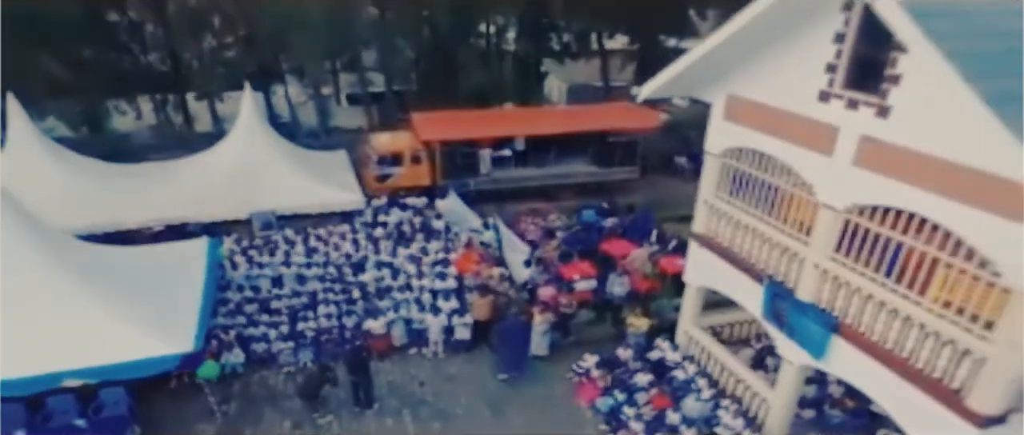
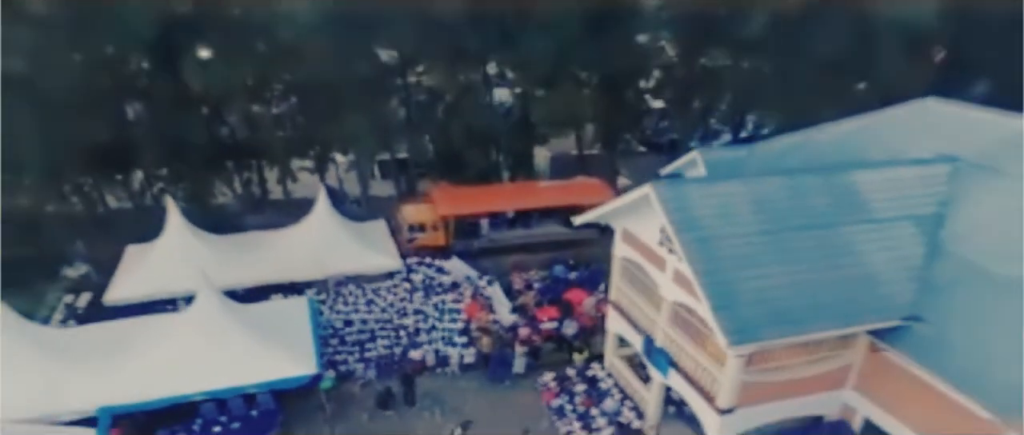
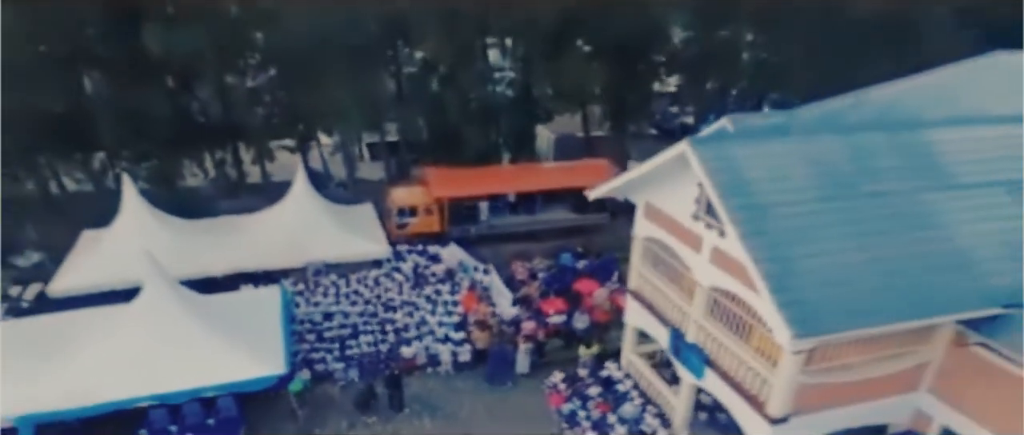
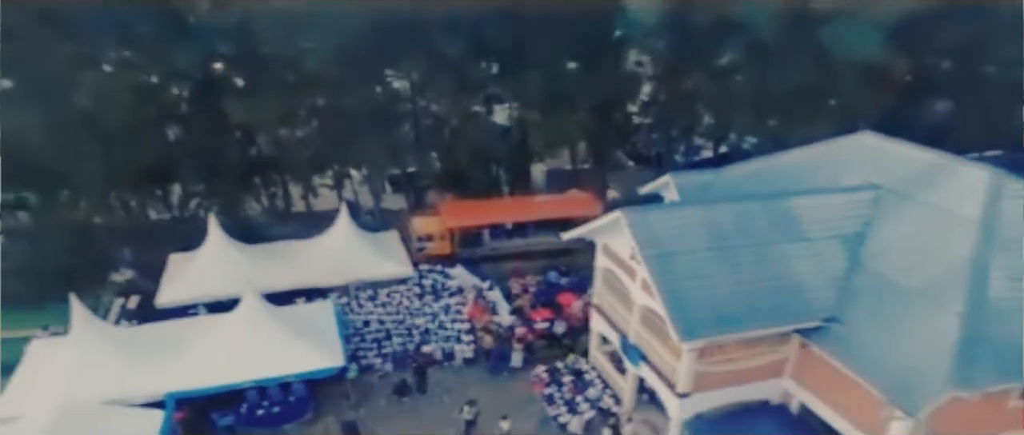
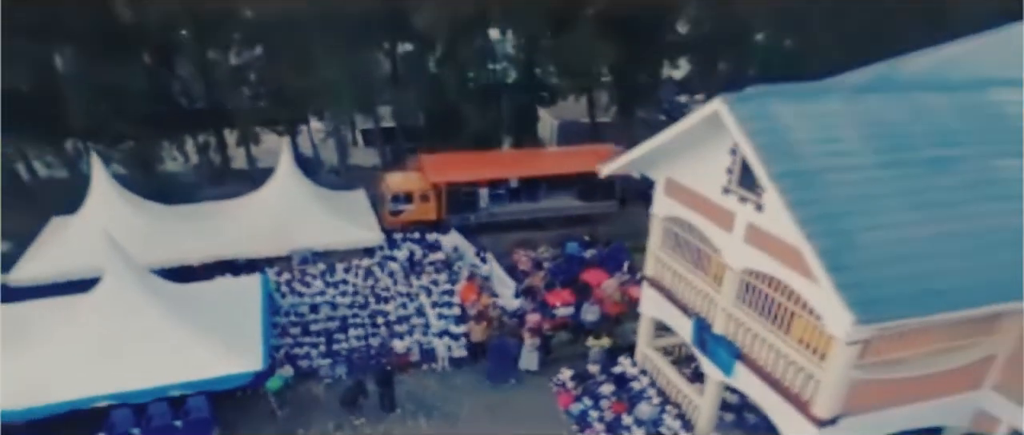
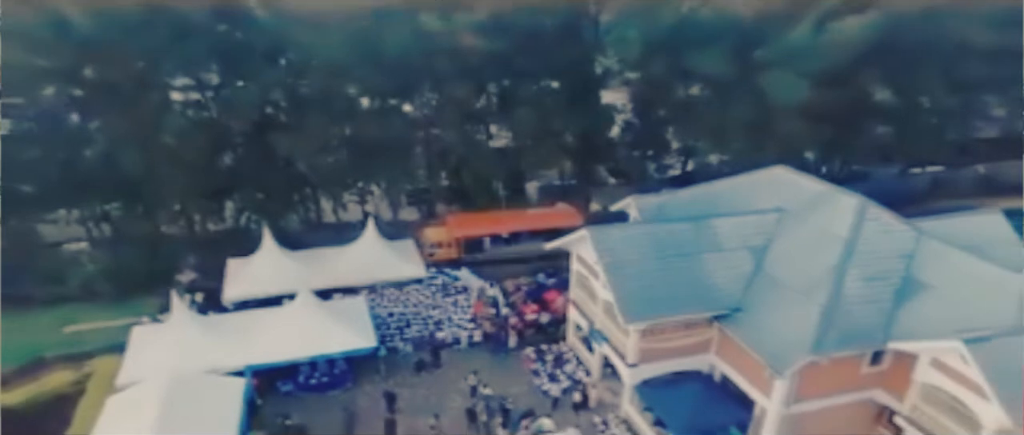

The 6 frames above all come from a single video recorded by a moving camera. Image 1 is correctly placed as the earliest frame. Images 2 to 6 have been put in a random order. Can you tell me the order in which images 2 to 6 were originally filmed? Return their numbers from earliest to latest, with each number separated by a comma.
5, 3, 2, 4, 6
